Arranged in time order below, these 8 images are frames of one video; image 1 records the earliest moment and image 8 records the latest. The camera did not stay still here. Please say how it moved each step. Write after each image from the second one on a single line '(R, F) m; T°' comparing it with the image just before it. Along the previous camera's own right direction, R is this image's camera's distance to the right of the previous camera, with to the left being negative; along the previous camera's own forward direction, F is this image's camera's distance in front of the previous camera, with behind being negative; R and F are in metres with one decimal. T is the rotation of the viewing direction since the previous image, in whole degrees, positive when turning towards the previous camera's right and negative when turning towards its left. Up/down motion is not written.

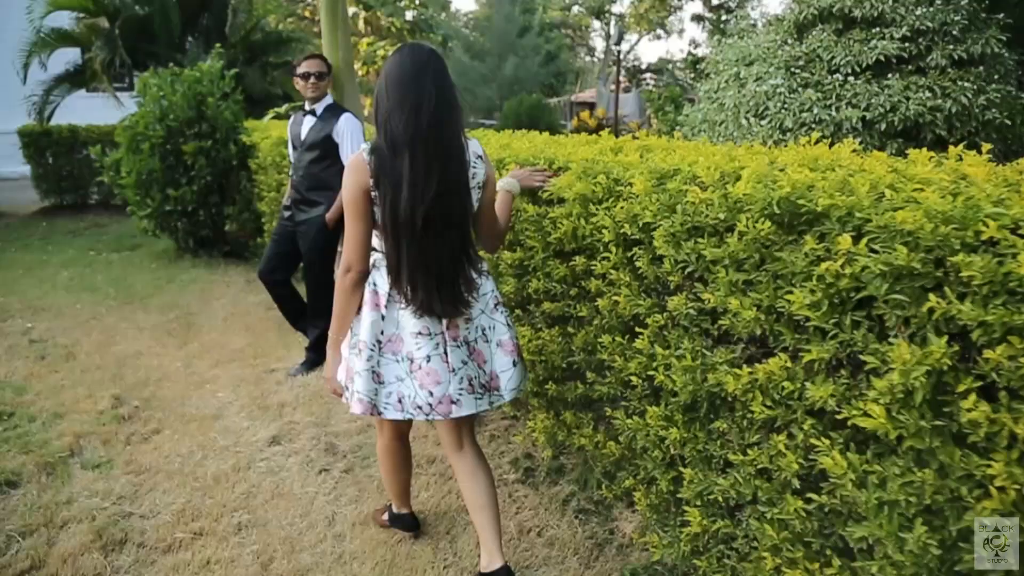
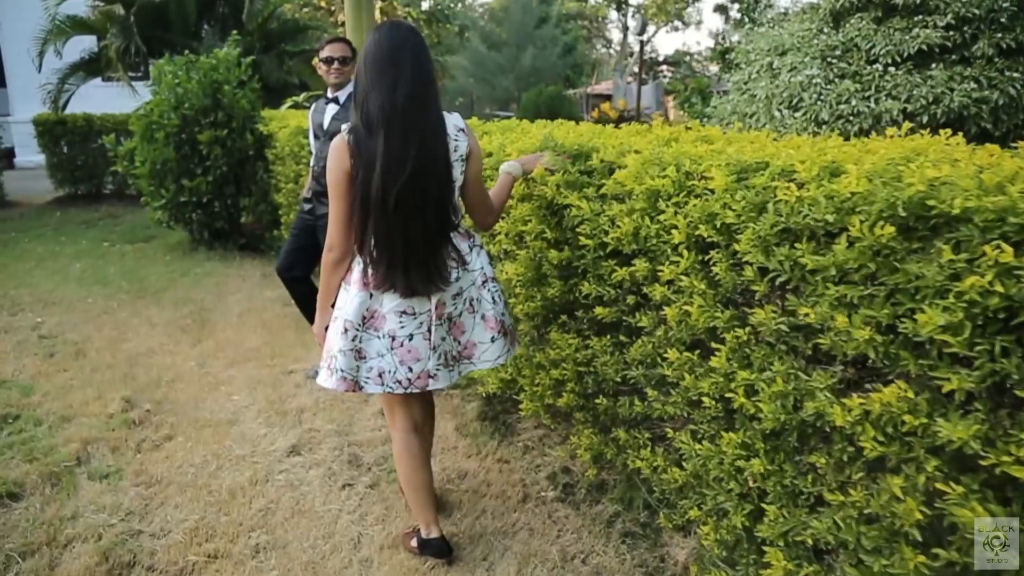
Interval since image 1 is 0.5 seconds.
(-0.1, +0.3) m; -1°
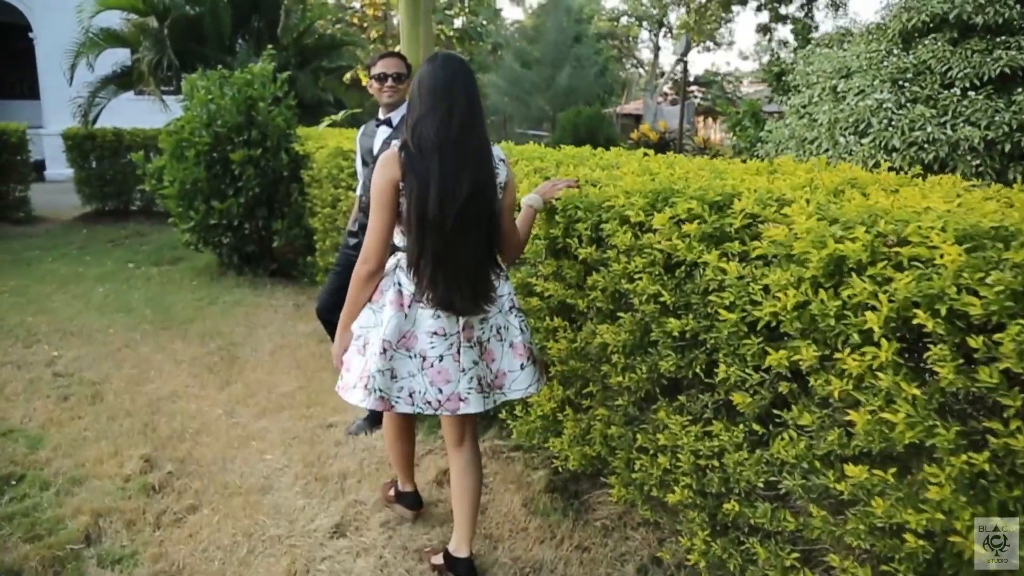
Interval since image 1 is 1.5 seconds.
(-0.3, +0.5) m; -2°
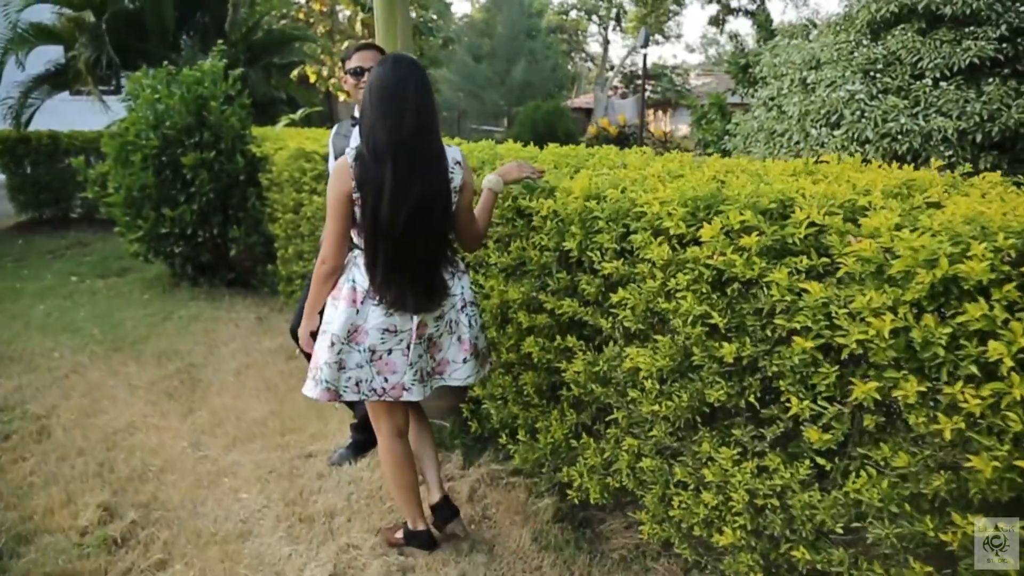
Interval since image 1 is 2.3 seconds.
(-0.2, +0.3) m; +4°
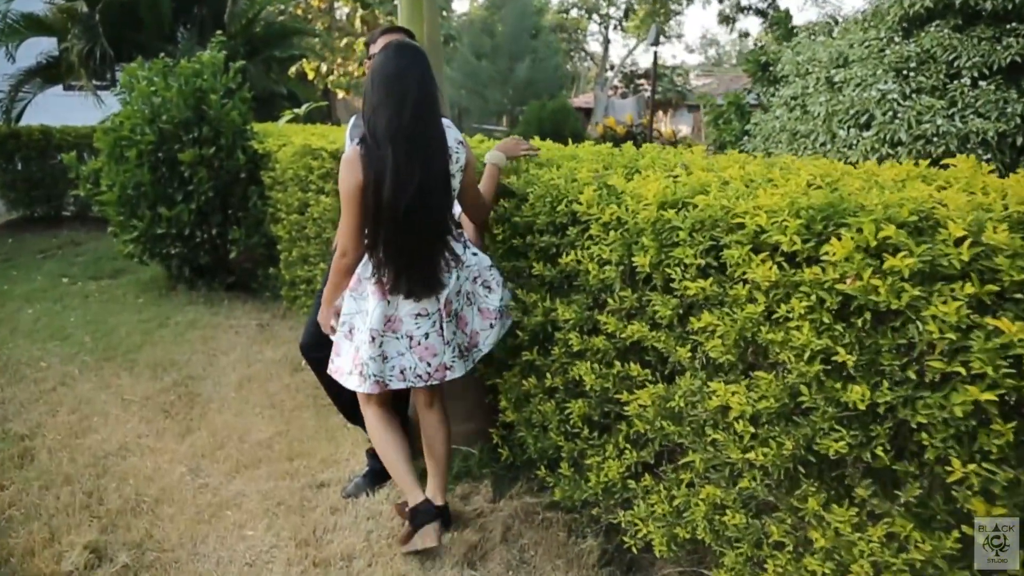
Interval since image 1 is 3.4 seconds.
(-0.2, +0.4) m; 0°
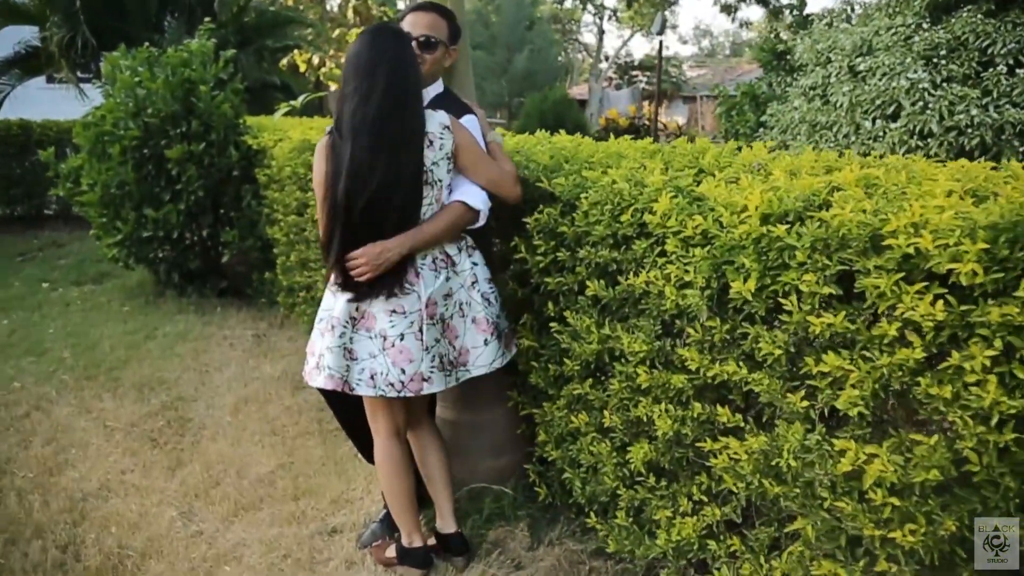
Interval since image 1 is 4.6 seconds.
(-0.2, +0.4) m; +1°
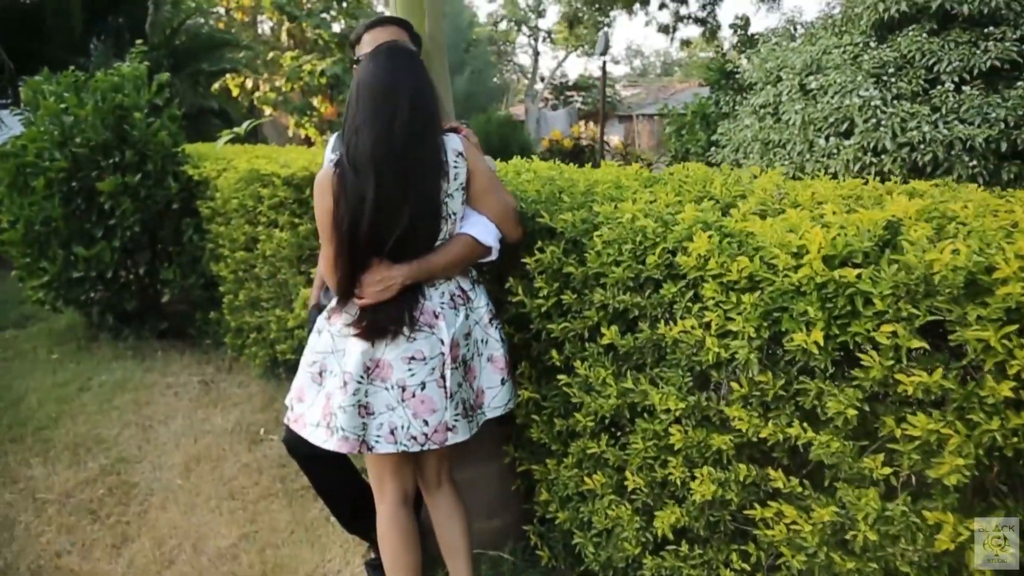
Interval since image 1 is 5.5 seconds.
(-0.2, +0.3) m; +5°
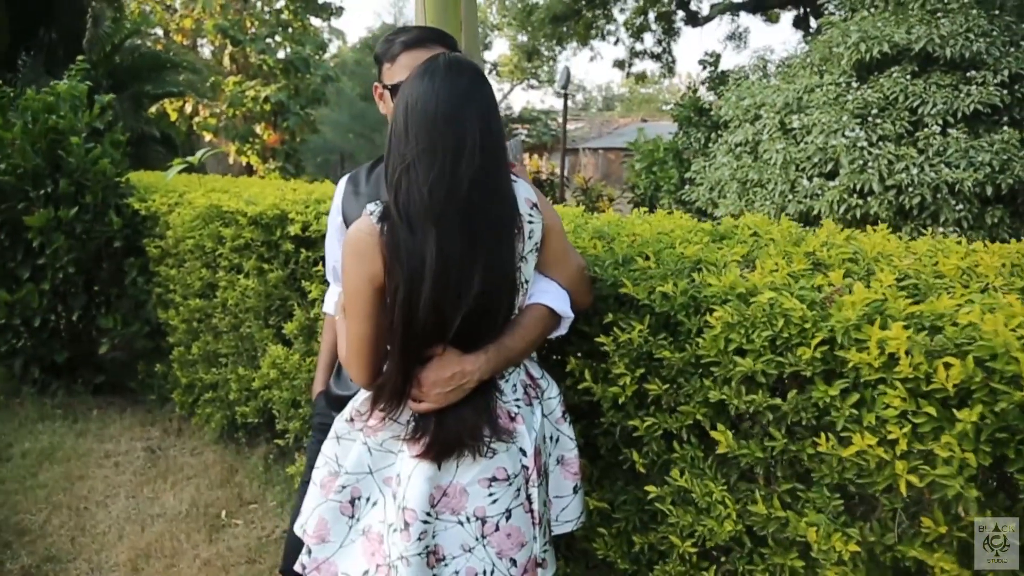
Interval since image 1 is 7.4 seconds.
(-0.3, +0.5) m; +5°
